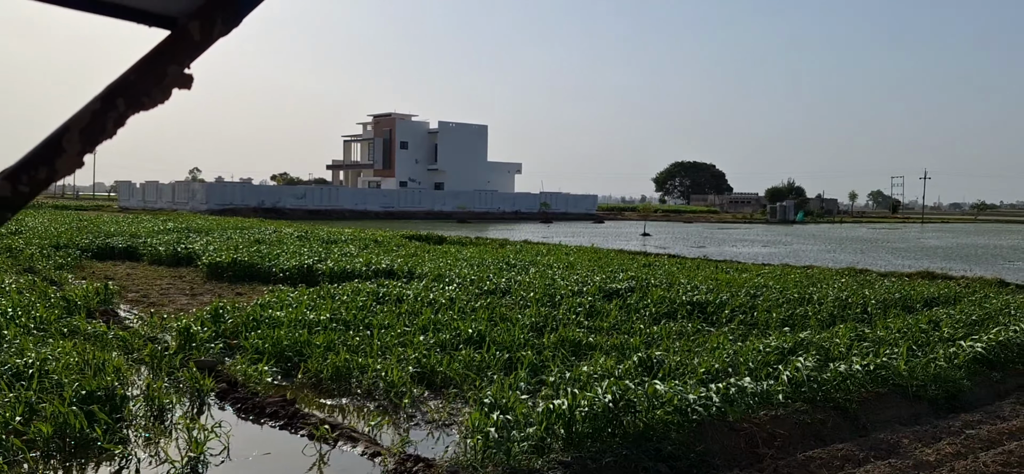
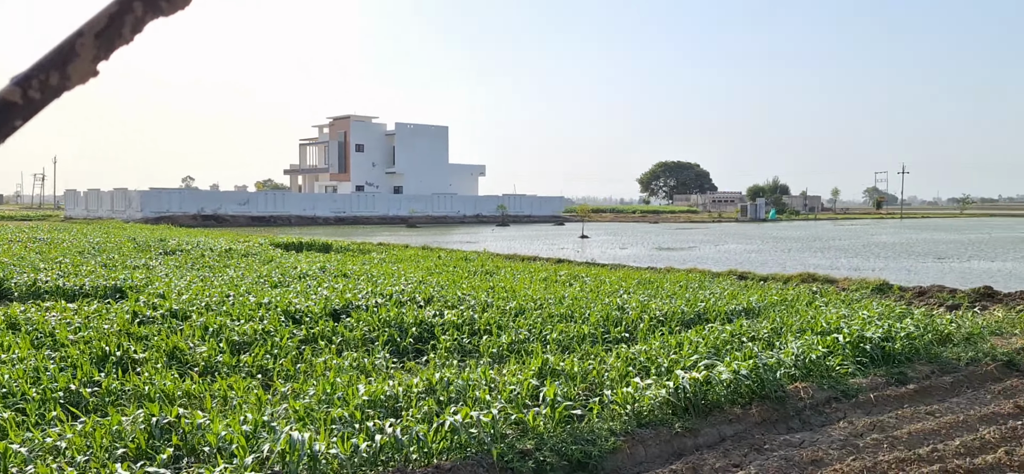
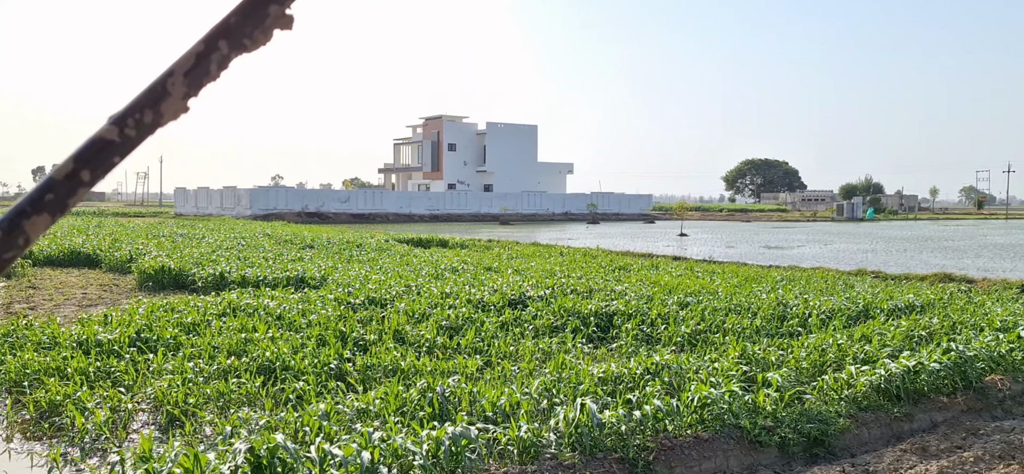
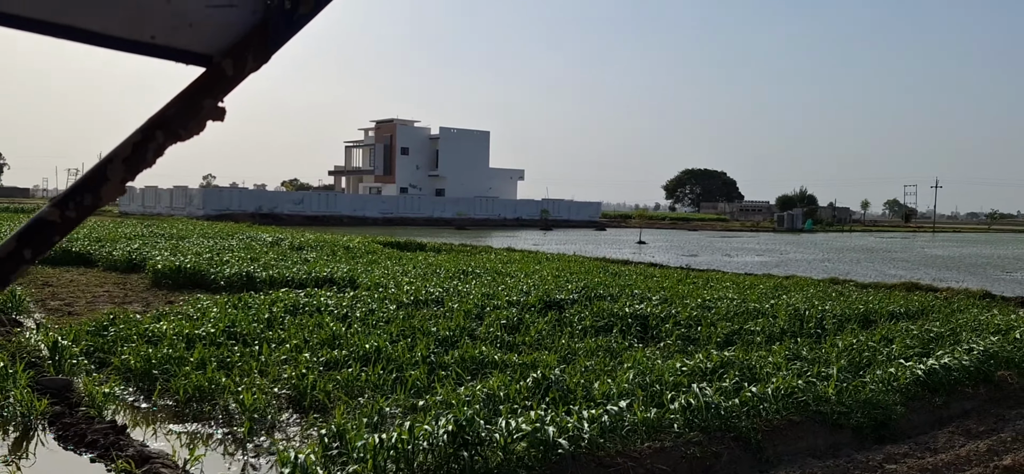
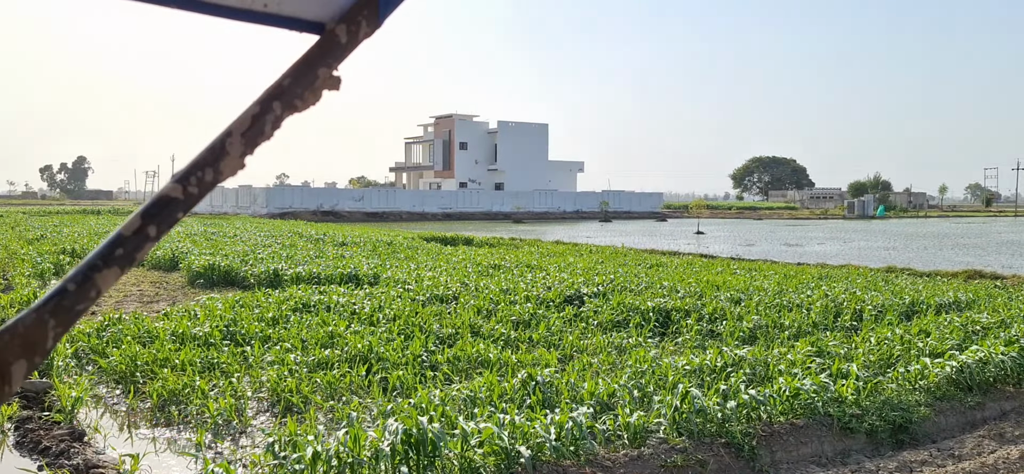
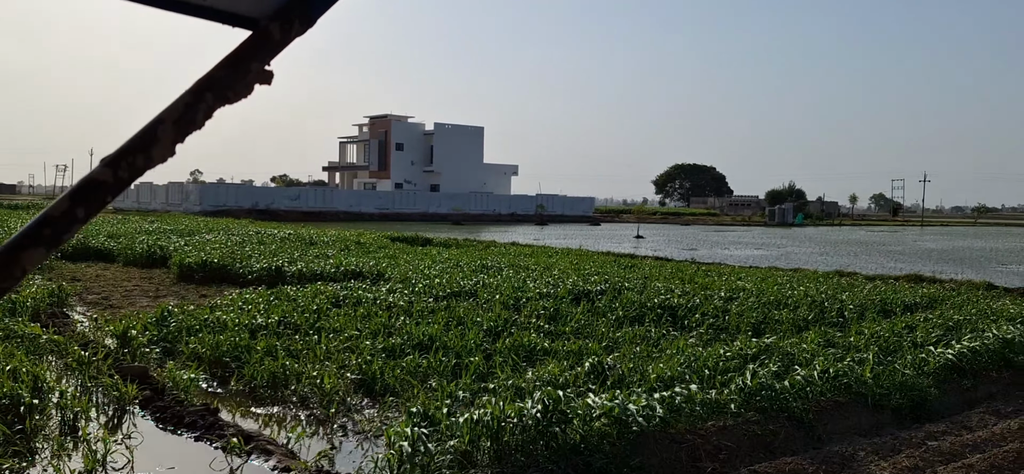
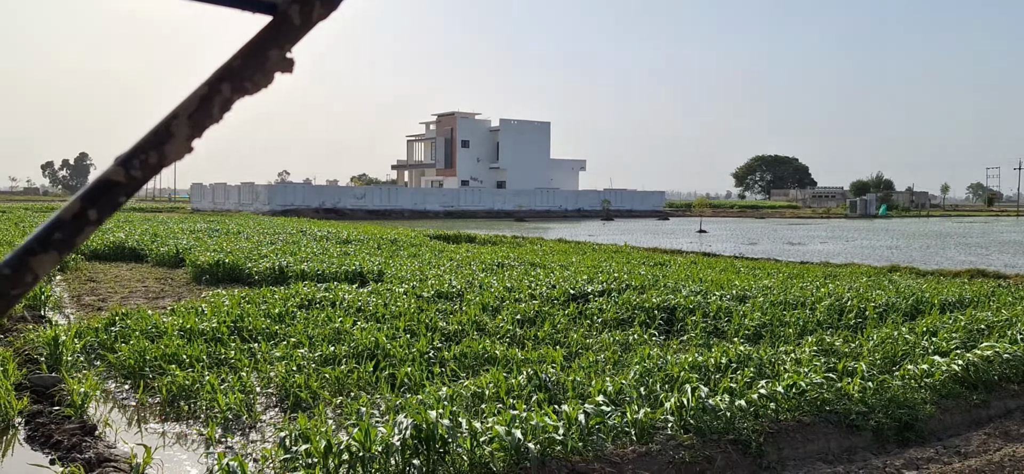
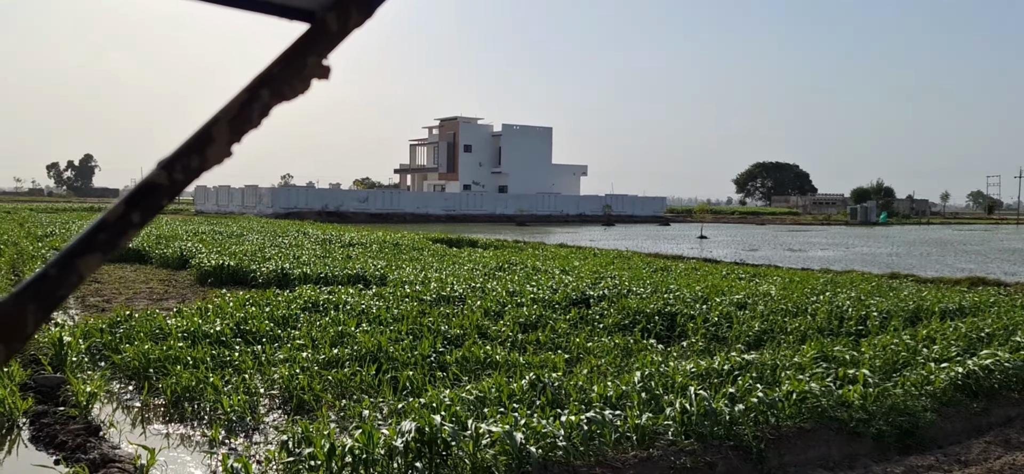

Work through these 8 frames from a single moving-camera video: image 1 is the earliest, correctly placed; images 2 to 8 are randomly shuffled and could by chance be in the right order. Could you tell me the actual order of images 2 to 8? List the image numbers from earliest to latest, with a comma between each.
6, 4, 8, 7, 5, 3, 2
